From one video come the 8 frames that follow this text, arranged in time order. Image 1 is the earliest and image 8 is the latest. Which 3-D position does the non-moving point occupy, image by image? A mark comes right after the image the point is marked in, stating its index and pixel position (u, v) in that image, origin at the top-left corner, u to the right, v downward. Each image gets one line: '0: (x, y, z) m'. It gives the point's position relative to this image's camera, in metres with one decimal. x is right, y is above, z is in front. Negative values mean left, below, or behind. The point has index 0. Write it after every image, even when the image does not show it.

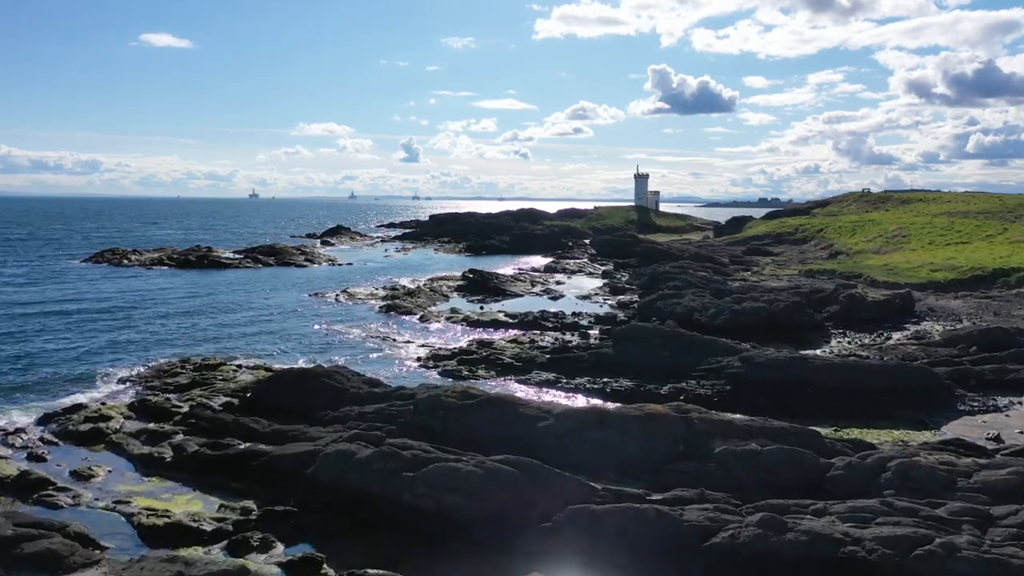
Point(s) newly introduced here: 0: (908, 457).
0: (+8.3, -3.5, +19.5) m
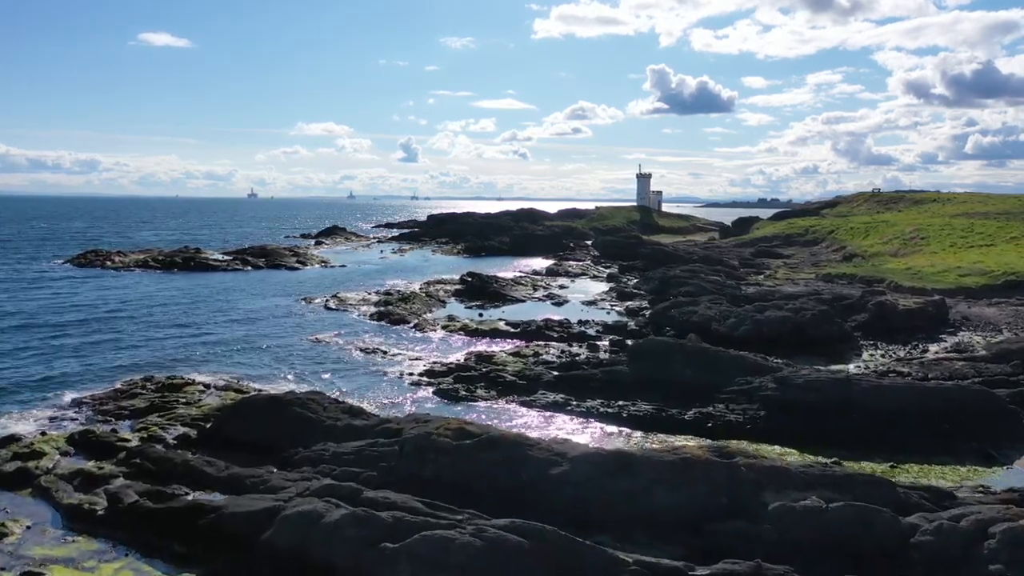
0: (+8.4, -3.9, +15.7) m
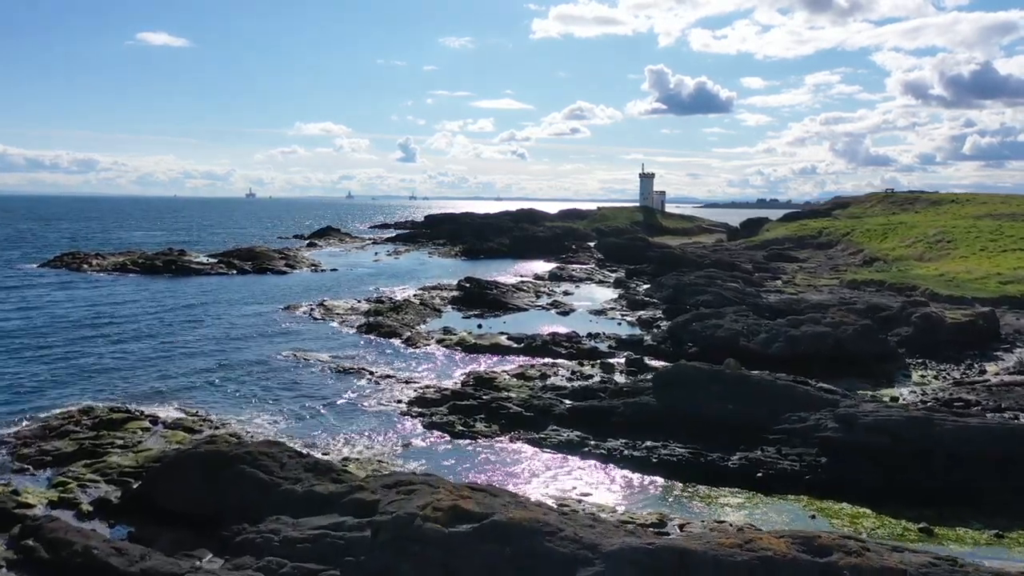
0: (+8.6, -4.3, +10.9) m
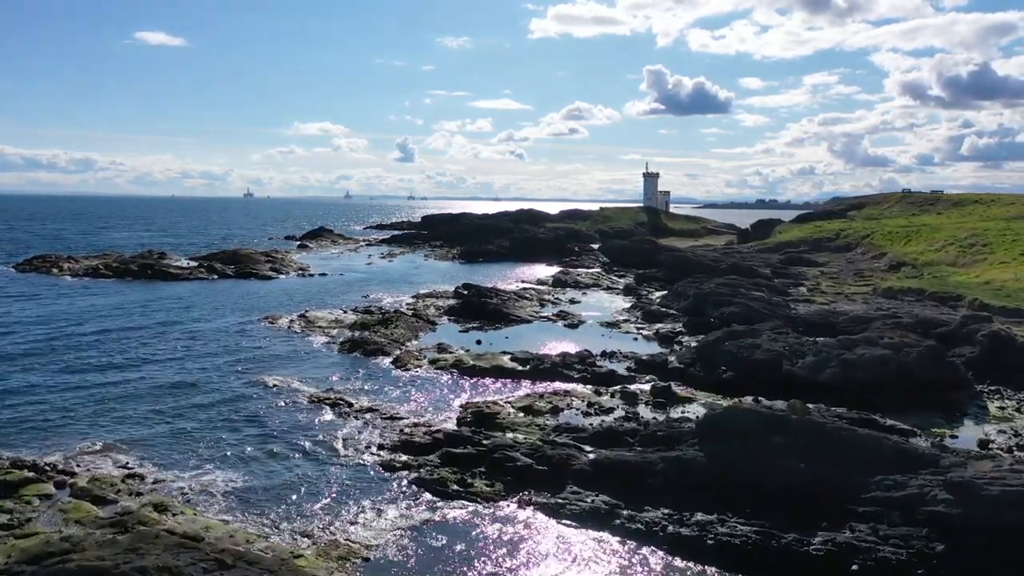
0: (+8.8, -4.9, +5.4) m
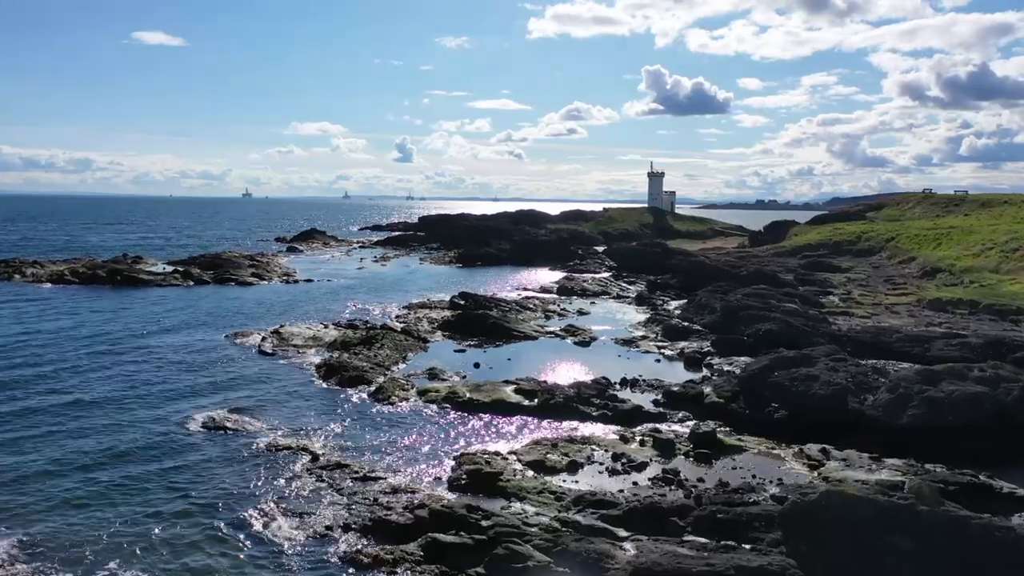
0: (+9.0, -5.4, -0.7) m
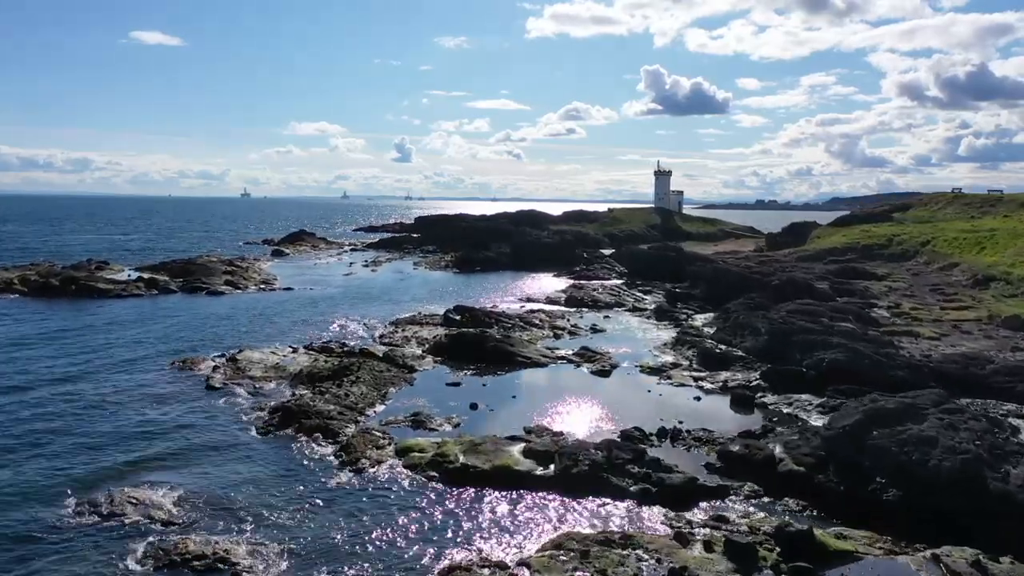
0: (+9.3, -6.1, -8.2) m
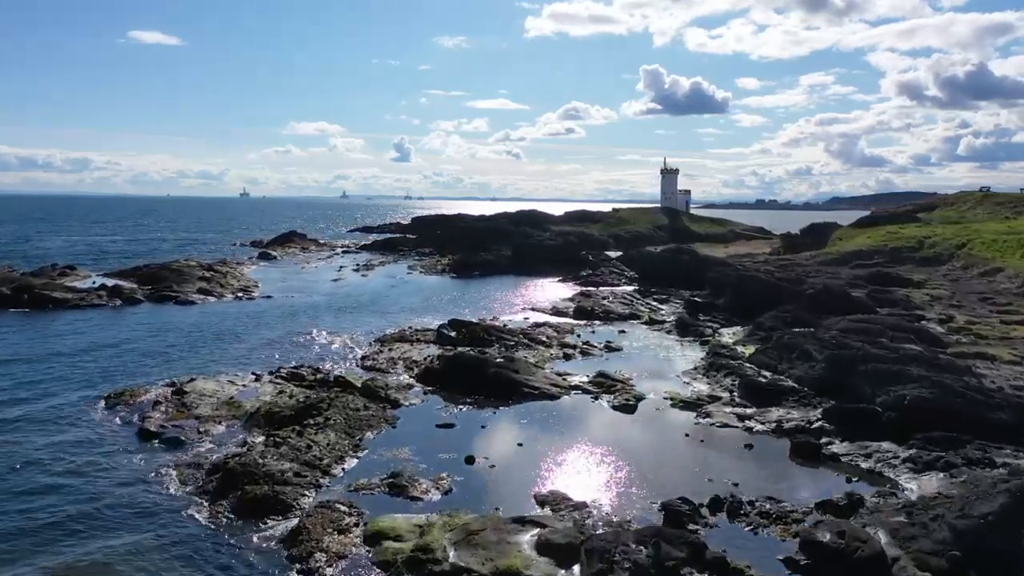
0: (+9.5, -6.7, -14.4) m
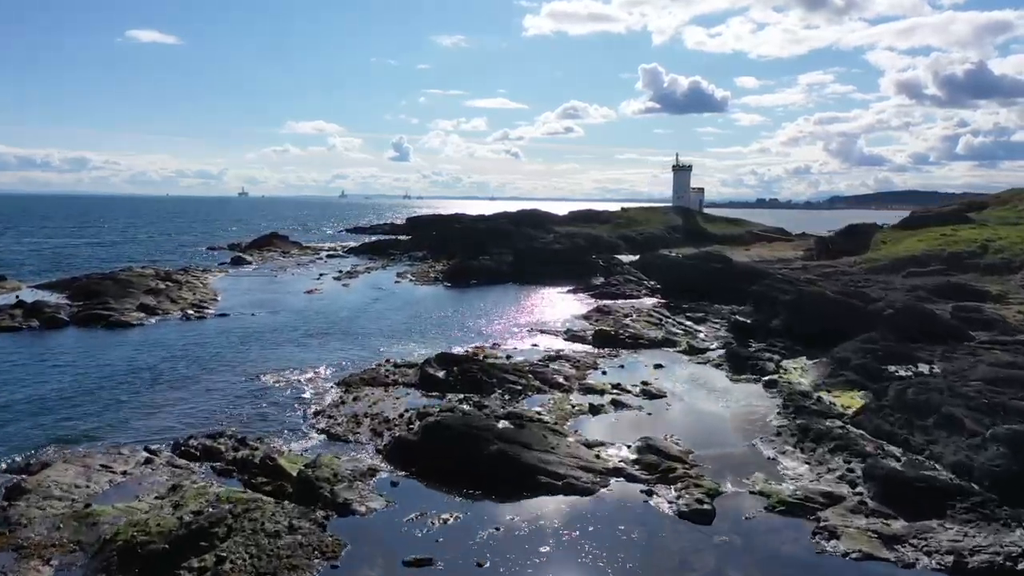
0: (+9.8, -7.6, -24.9) m
